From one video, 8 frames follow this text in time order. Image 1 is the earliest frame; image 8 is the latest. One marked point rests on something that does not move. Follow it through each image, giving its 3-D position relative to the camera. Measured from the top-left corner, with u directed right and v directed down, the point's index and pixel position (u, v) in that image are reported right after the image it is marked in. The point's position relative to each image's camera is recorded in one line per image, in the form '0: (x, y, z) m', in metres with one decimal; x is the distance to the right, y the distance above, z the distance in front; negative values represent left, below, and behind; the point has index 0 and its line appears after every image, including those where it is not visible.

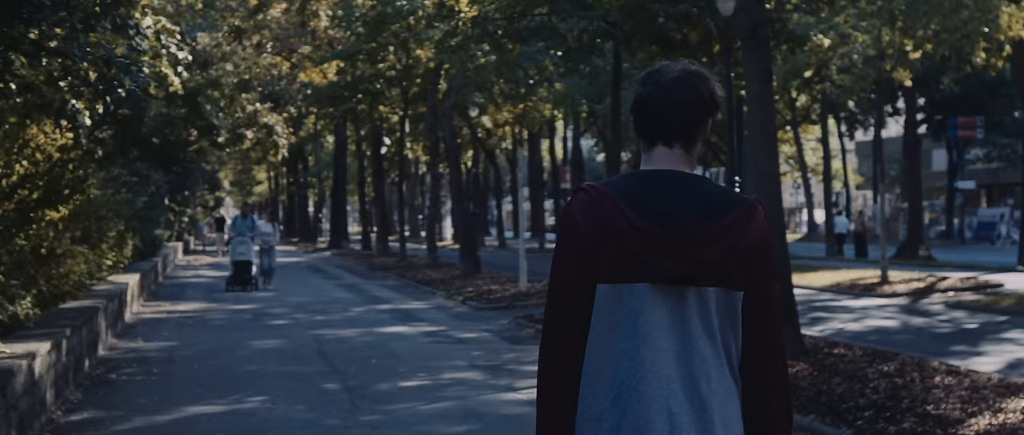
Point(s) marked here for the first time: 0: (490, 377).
0: (-0.2, -1.4, +13.0) m
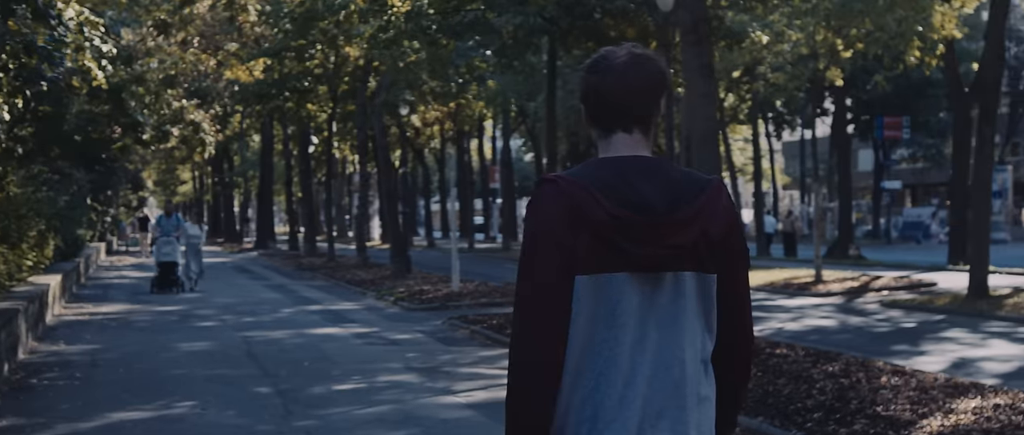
0: (-0.7, -1.3, +12.6) m
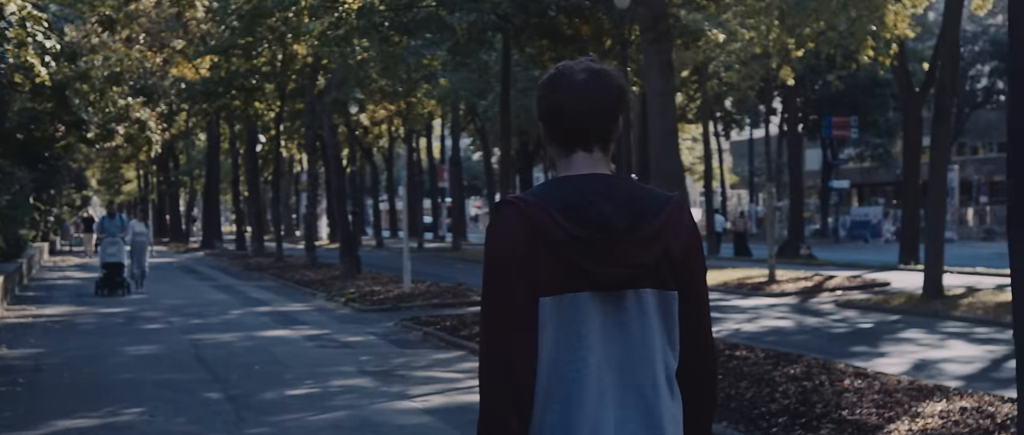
0: (-1.1, -1.3, +12.3) m
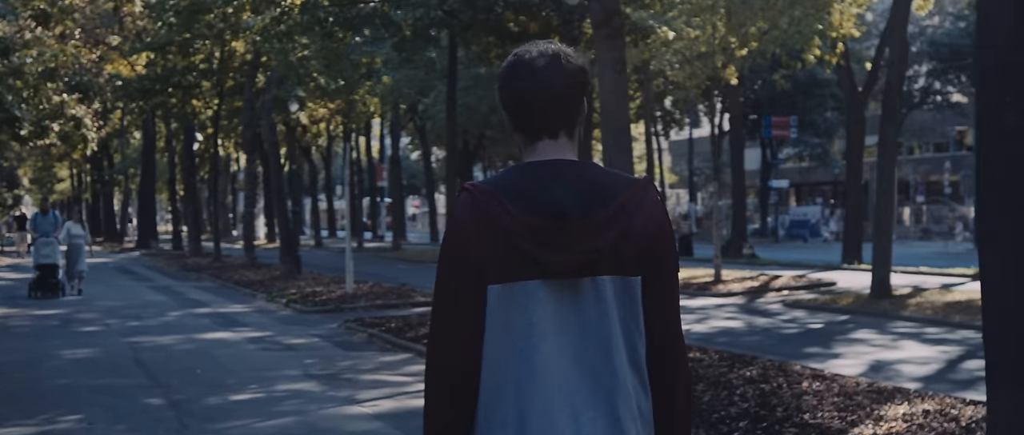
0: (-1.4, -1.3, +12.0) m
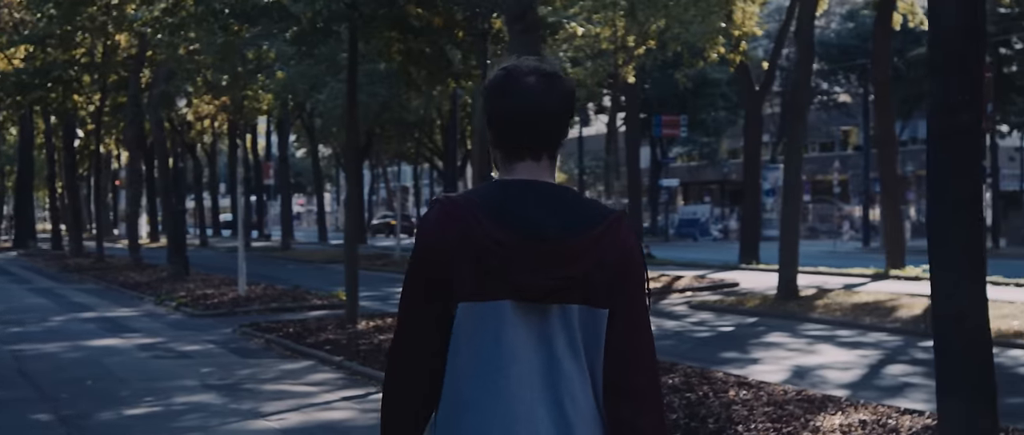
0: (-2.1, -1.4, +11.3) m
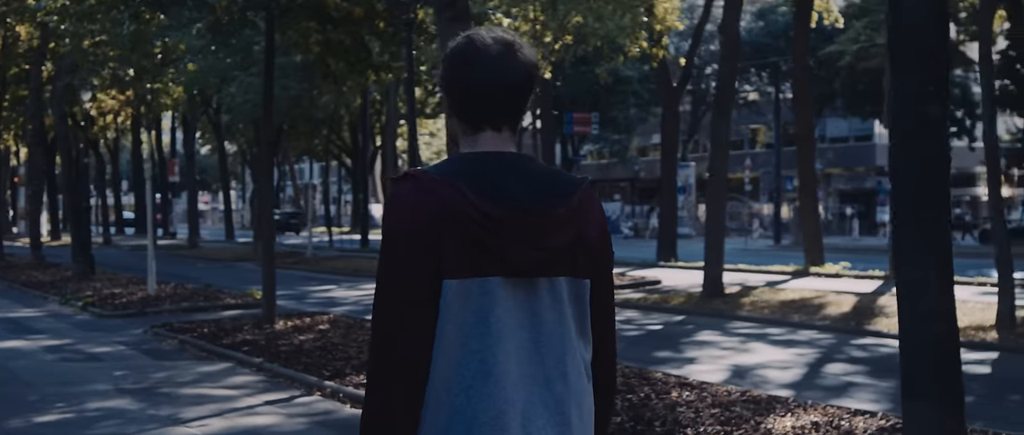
0: (-2.6, -1.3, +10.7) m
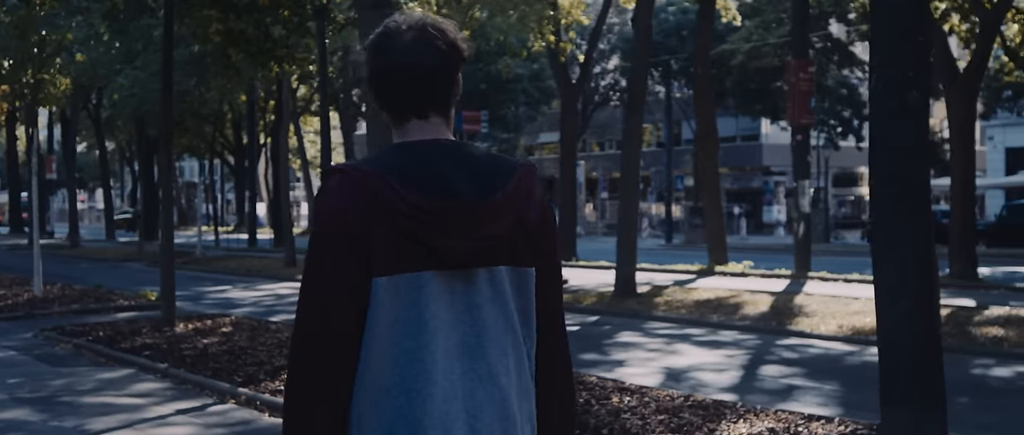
0: (-3.0, -1.3, +9.9) m
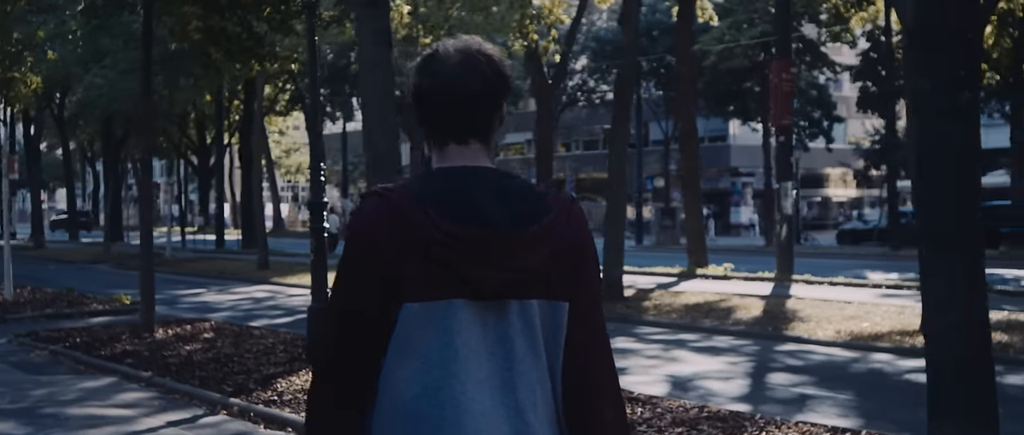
0: (-3.0, -1.3, +9.5) m
